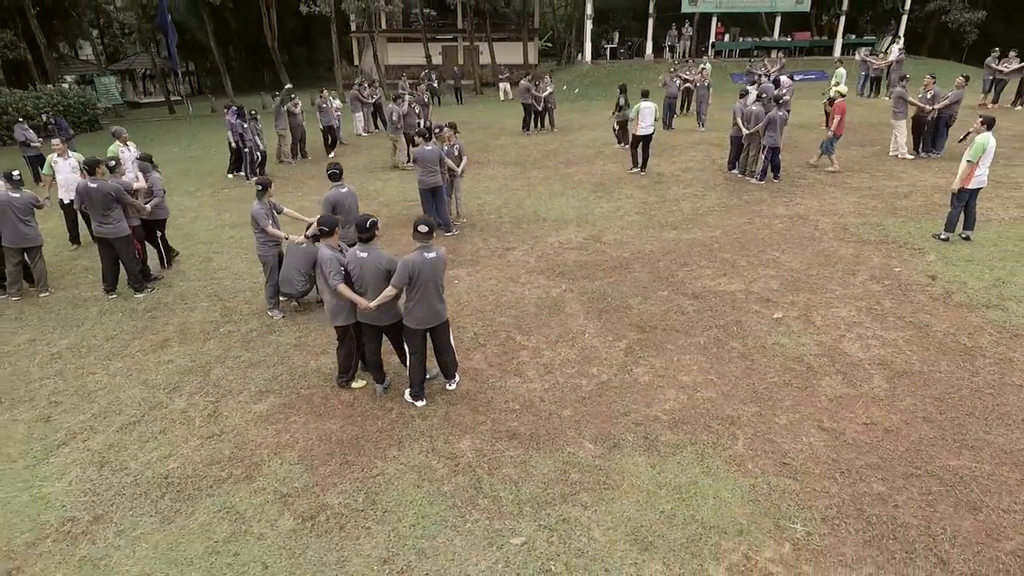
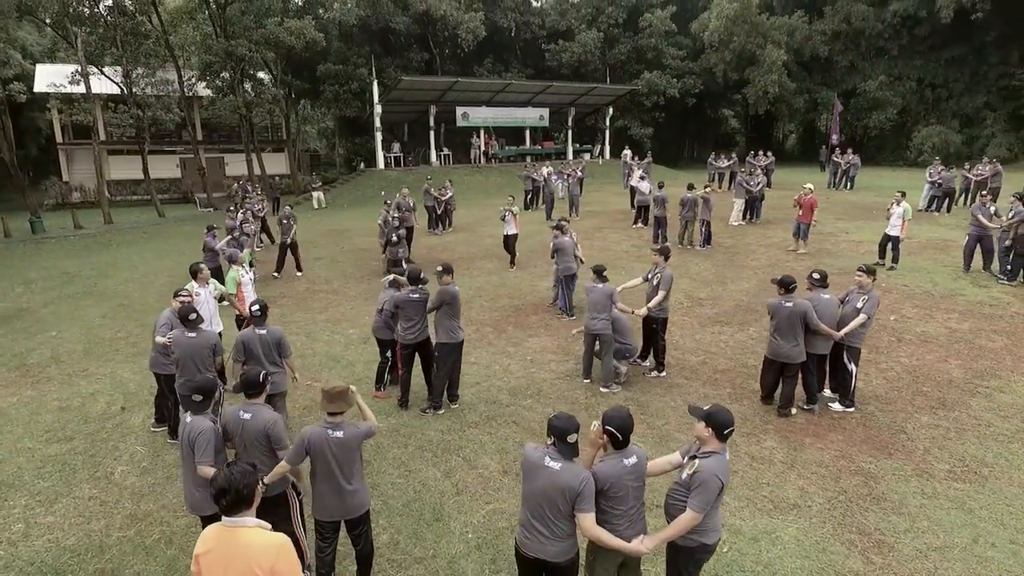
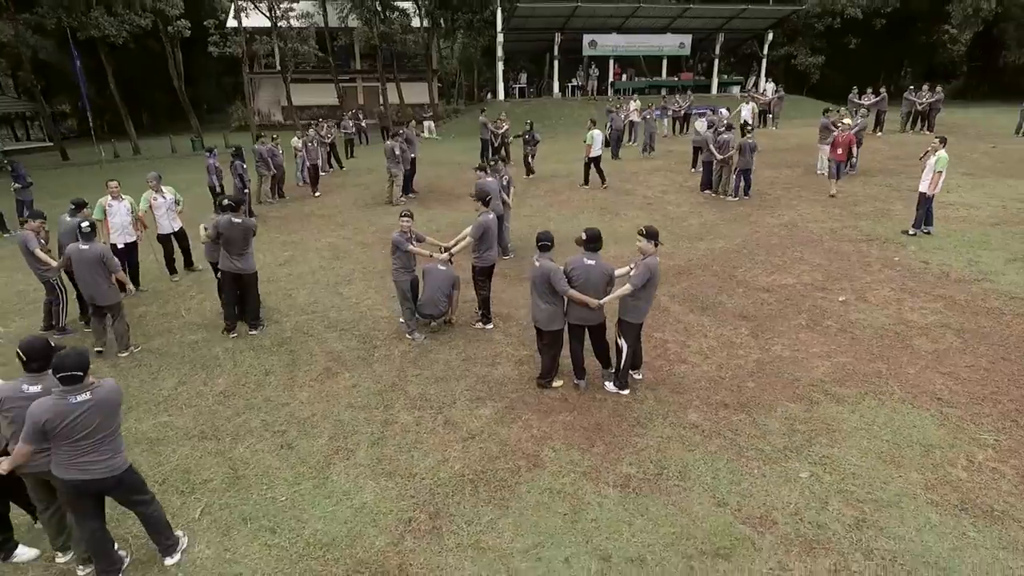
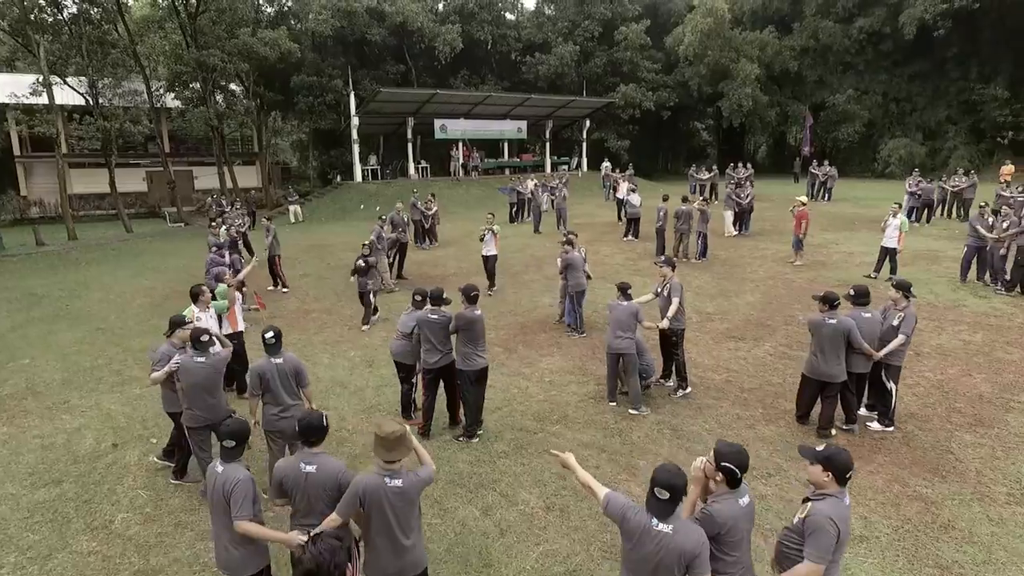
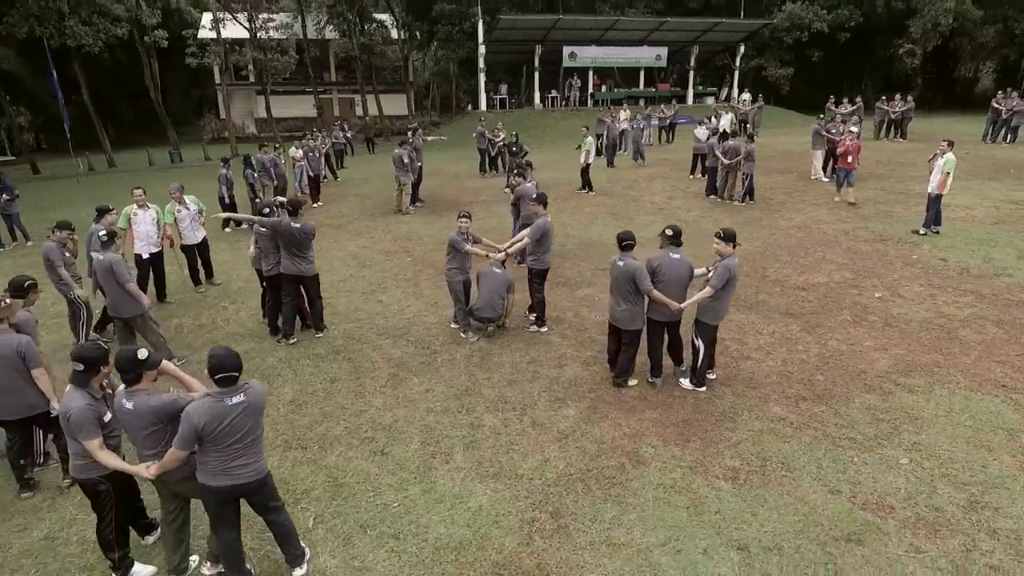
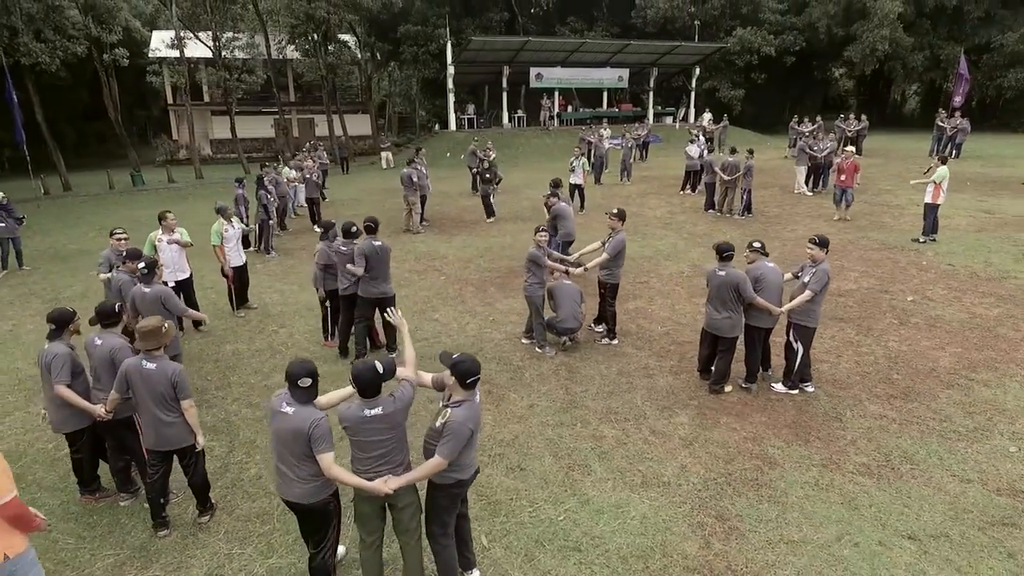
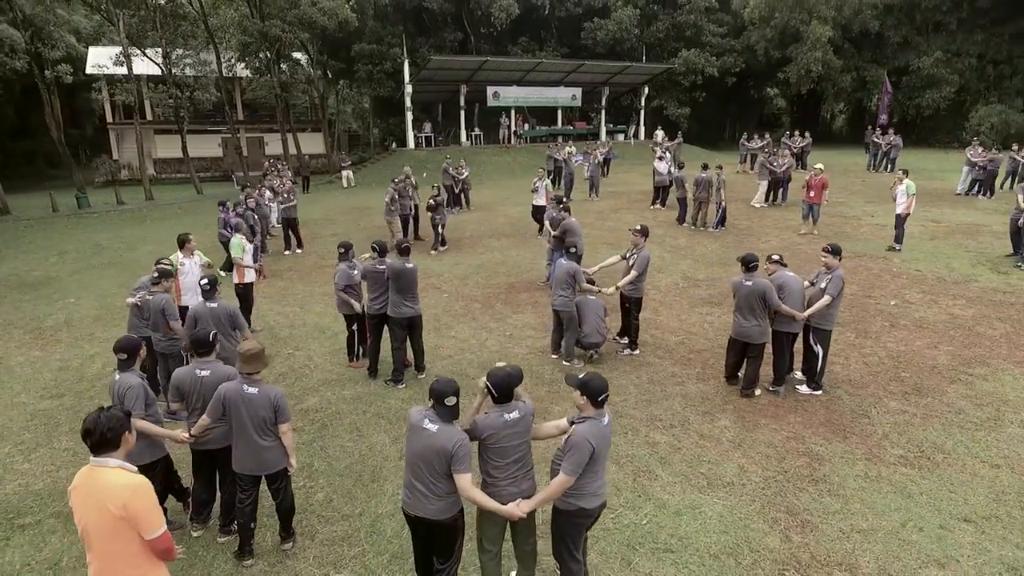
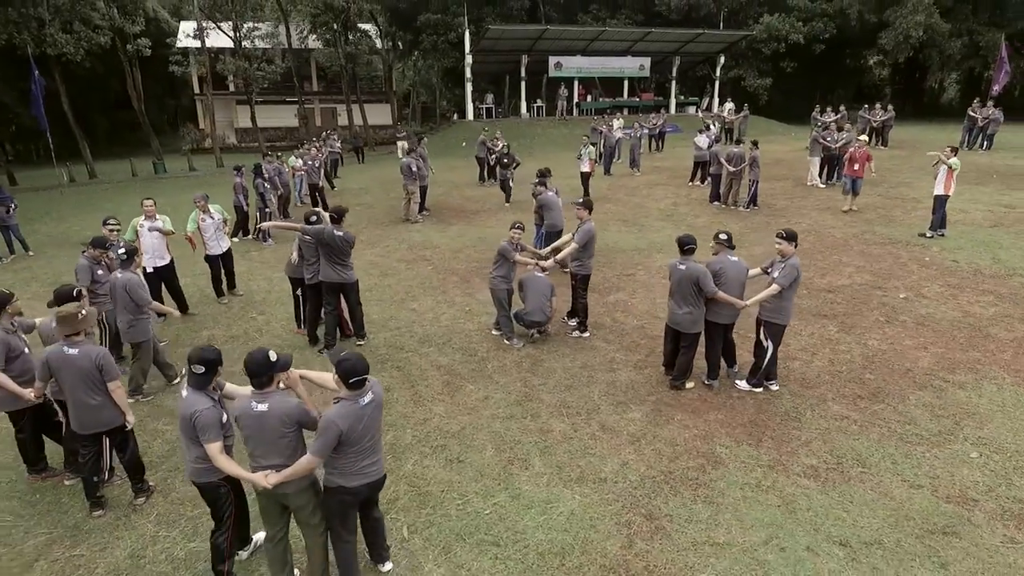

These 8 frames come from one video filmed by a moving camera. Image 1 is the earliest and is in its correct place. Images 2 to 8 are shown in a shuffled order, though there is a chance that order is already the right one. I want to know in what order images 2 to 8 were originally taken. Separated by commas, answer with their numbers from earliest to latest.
3, 5, 8, 6, 7, 2, 4
